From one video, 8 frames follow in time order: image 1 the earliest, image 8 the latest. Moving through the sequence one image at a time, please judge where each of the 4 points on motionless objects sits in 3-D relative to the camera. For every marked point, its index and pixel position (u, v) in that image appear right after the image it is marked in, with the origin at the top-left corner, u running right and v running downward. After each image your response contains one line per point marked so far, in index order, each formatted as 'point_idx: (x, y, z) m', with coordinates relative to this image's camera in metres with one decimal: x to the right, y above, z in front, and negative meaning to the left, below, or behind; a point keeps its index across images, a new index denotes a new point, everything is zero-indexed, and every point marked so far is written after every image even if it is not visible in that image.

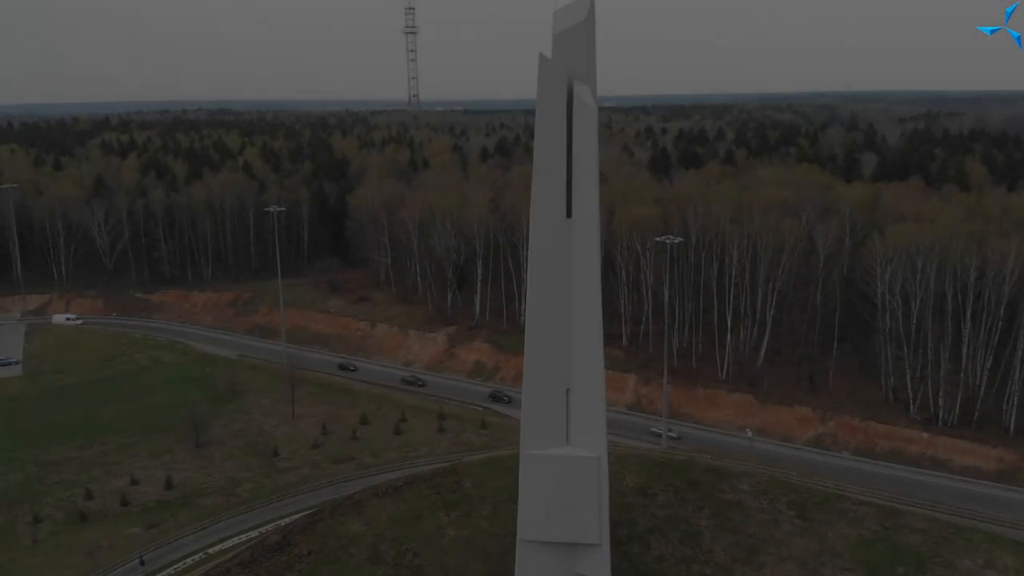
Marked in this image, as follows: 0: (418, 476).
0: (-2.1, -4.1, +19.9) m
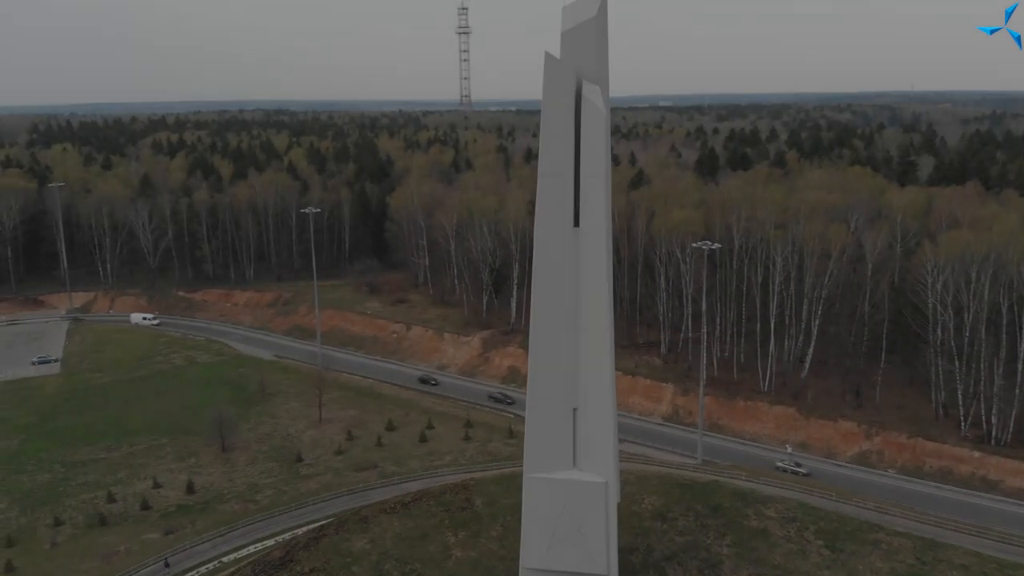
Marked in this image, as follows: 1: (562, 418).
0: (-1.8, -4.2, +19.1) m
1: (+0.8, -2.0, +14.2) m
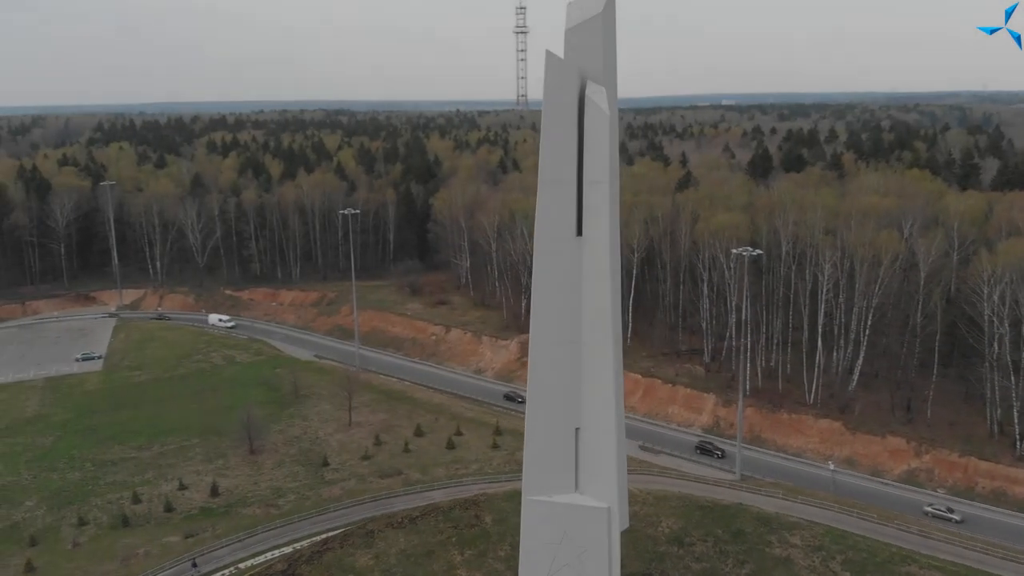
0: (-1.5, -4.4, +18.5) m
1: (+0.7, -2.2, +13.4) m
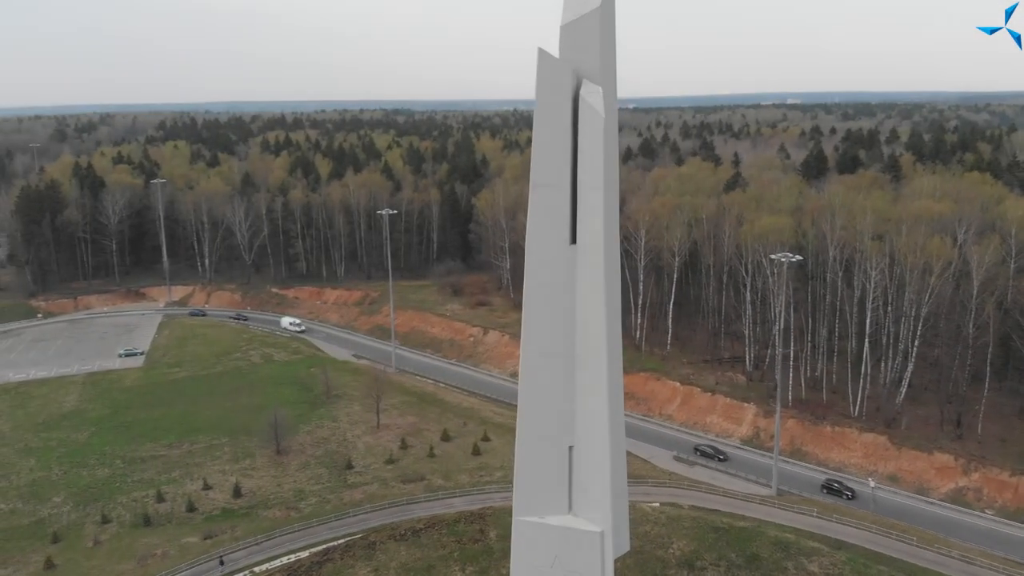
0: (-1.3, -4.5, +18.0) m
1: (+0.6, -2.3, +12.7) m
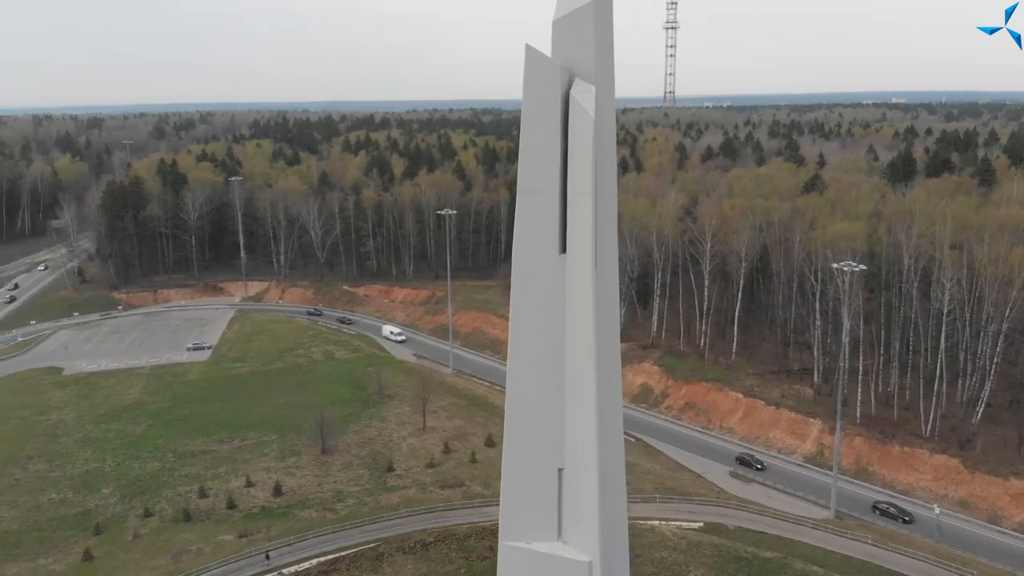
0: (-1.1, -4.6, +17.4) m
1: (+0.4, -2.5, +12.0) m
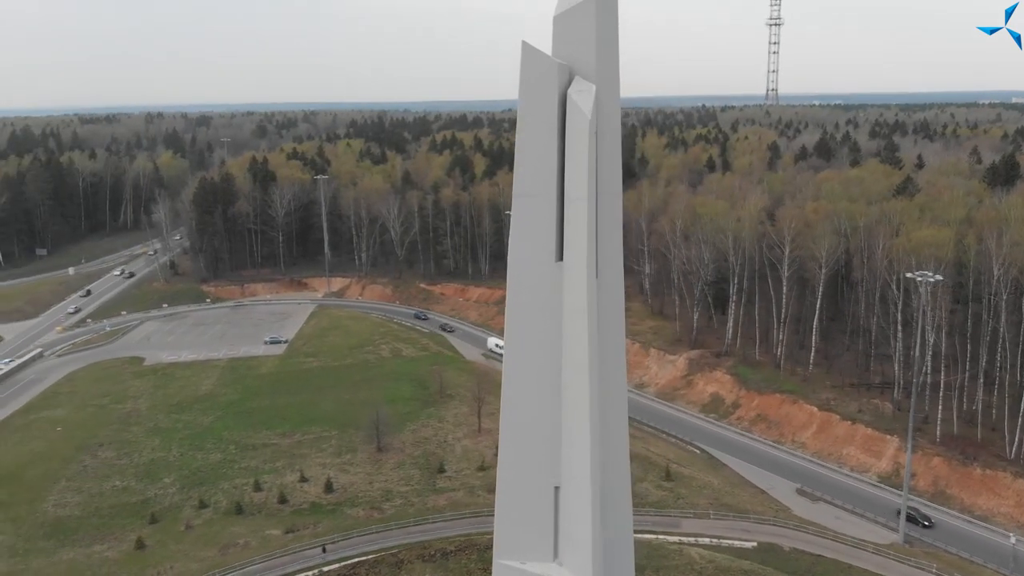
0: (-0.6, -4.7, +17.0) m
1: (+0.3, -2.6, +11.5) m
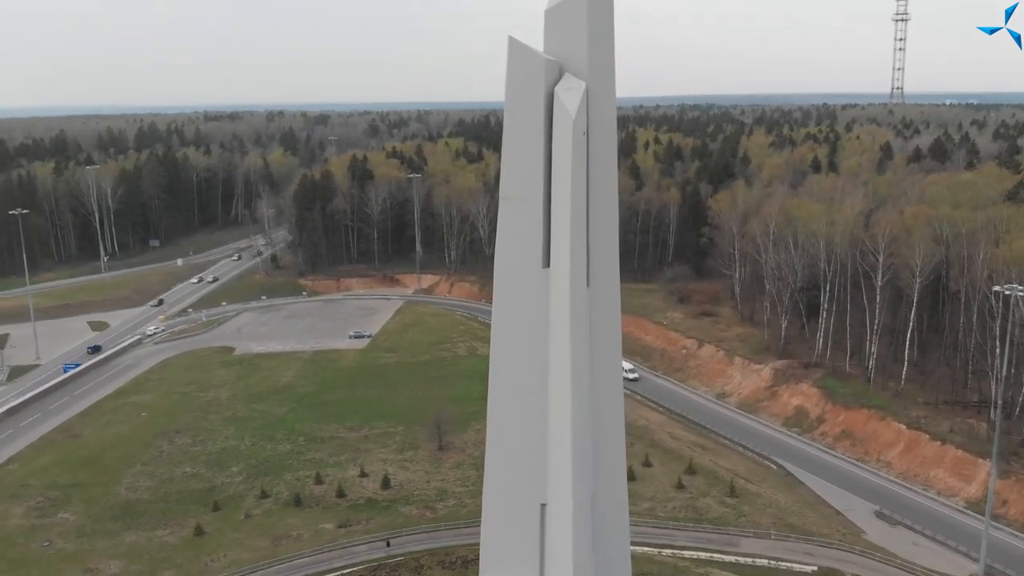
0: (-0.2, -4.7, +16.6) m
1: (+0.2, -2.6, +11.0) m
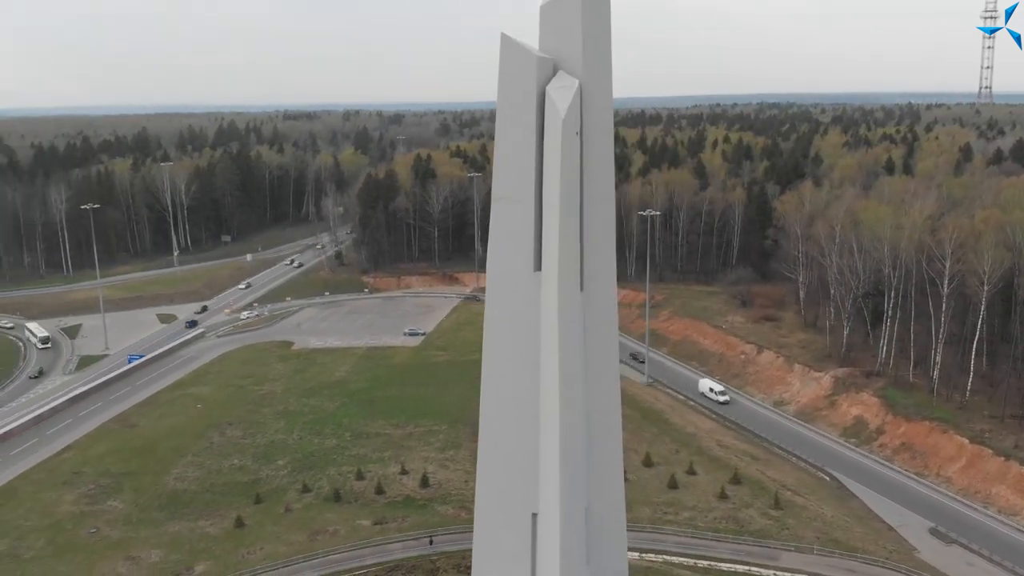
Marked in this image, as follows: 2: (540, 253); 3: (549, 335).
0: (+0.2, -4.7, +16.4) m
1: (+0.1, -2.7, +10.8) m
2: (+0.3, +0.4, +10.1) m
3: (+0.4, -0.6, +10.1) m
